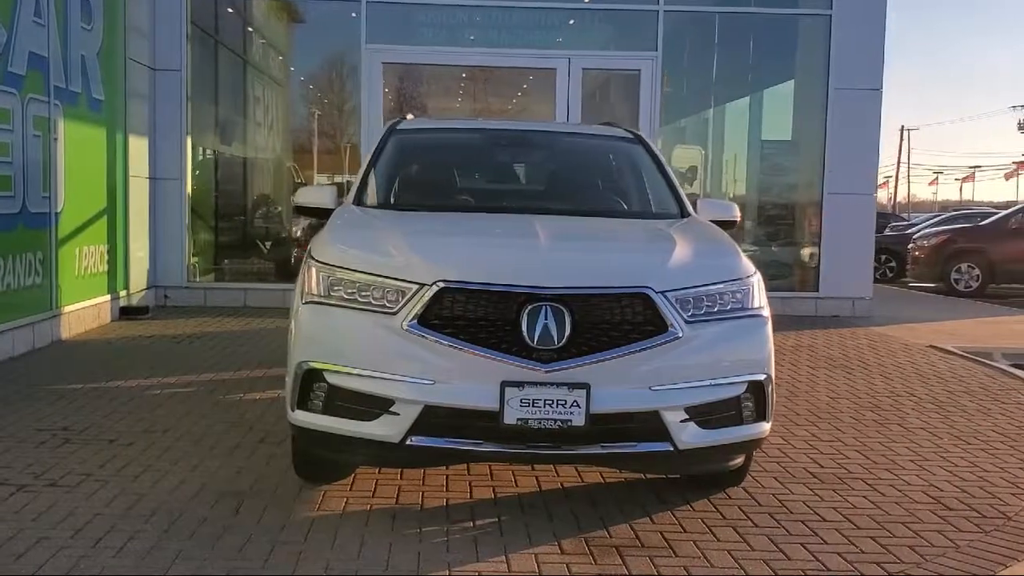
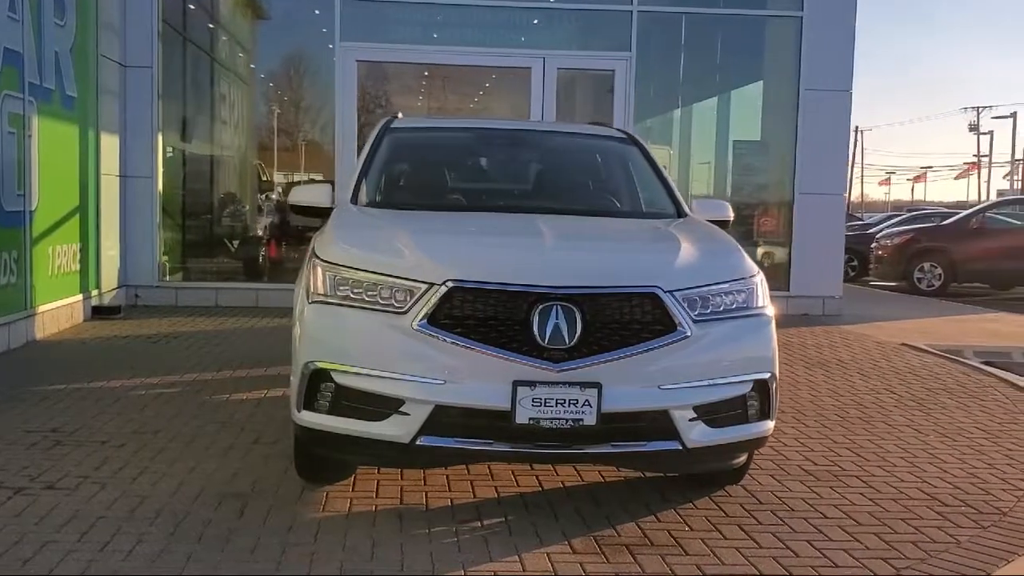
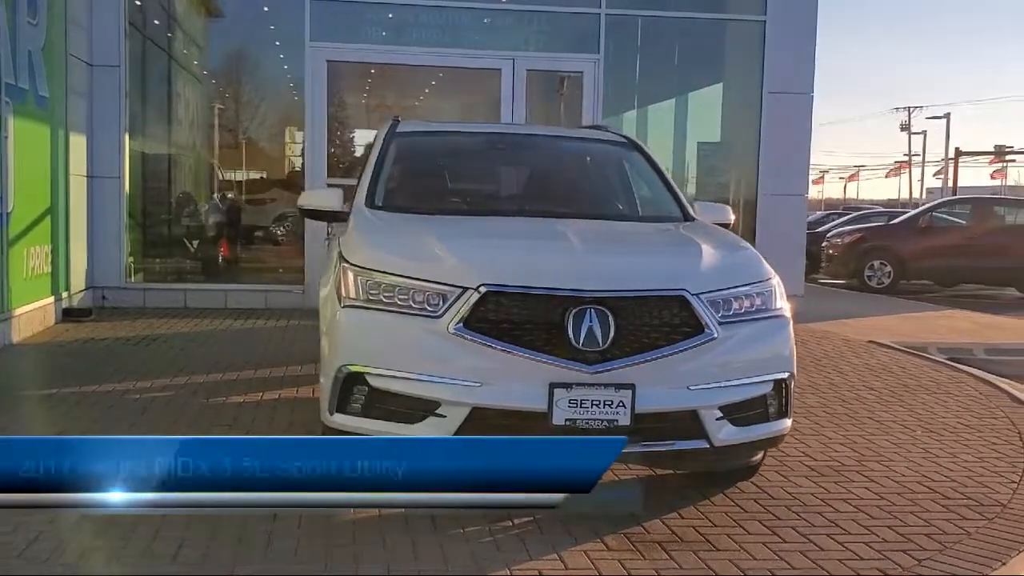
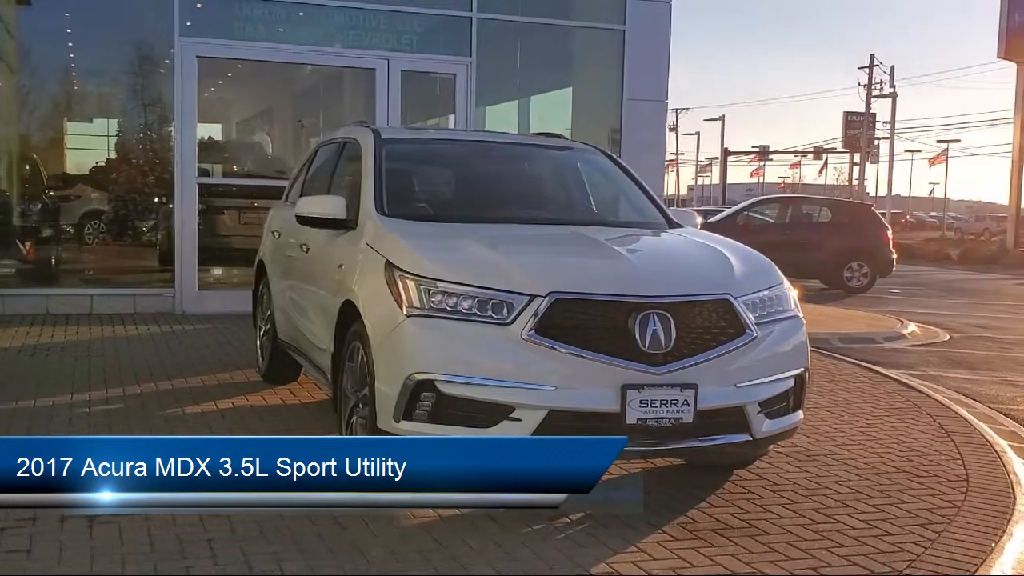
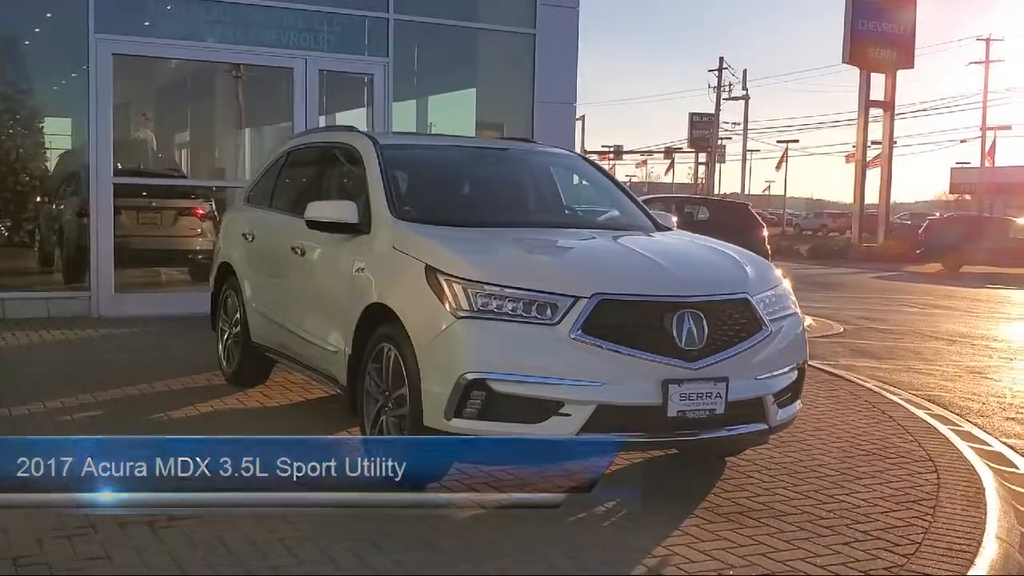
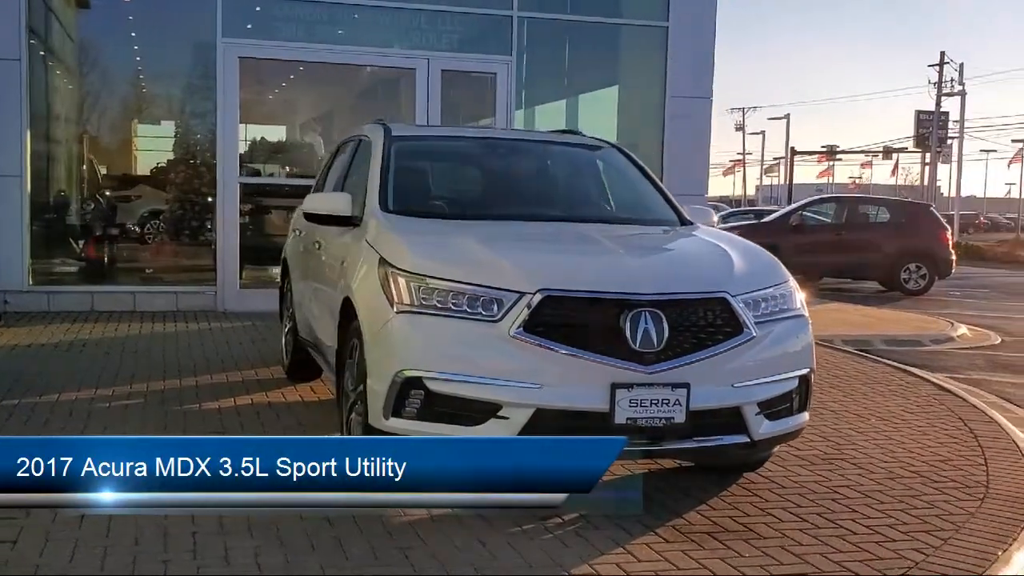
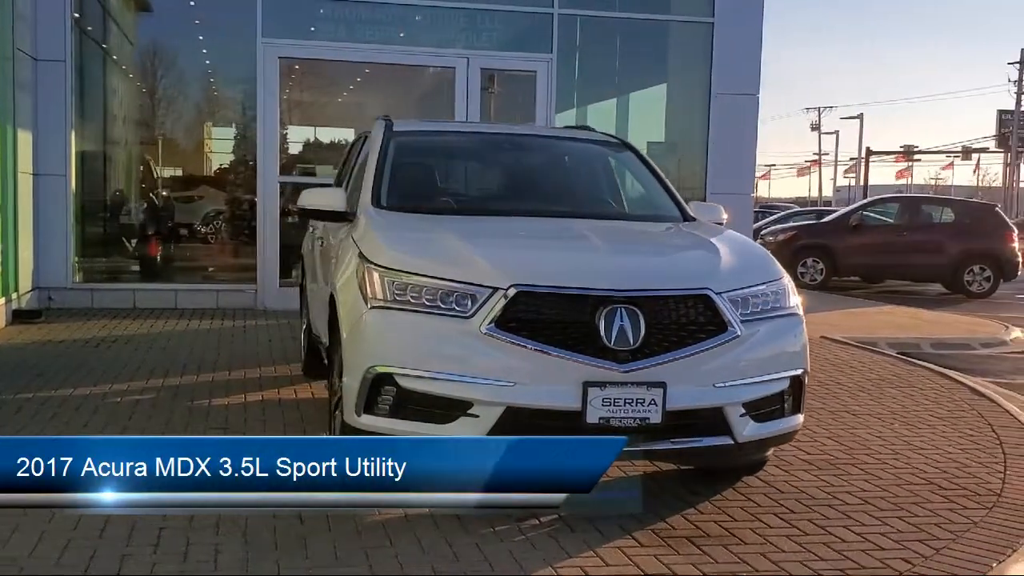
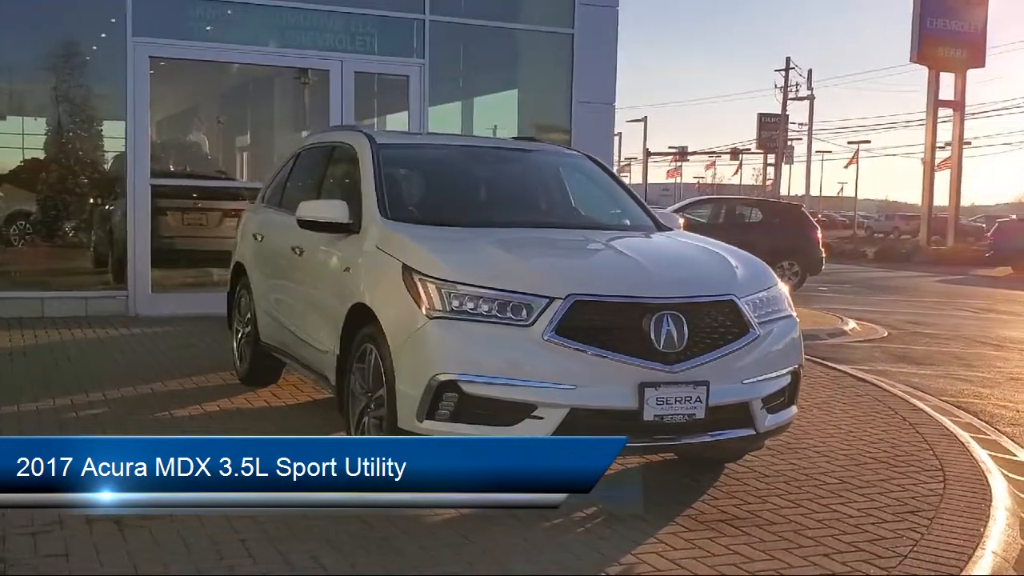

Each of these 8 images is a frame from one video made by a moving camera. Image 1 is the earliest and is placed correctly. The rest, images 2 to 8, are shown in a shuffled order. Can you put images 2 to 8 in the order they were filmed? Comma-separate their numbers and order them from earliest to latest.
2, 3, 7, 6, 4, 8, 5
